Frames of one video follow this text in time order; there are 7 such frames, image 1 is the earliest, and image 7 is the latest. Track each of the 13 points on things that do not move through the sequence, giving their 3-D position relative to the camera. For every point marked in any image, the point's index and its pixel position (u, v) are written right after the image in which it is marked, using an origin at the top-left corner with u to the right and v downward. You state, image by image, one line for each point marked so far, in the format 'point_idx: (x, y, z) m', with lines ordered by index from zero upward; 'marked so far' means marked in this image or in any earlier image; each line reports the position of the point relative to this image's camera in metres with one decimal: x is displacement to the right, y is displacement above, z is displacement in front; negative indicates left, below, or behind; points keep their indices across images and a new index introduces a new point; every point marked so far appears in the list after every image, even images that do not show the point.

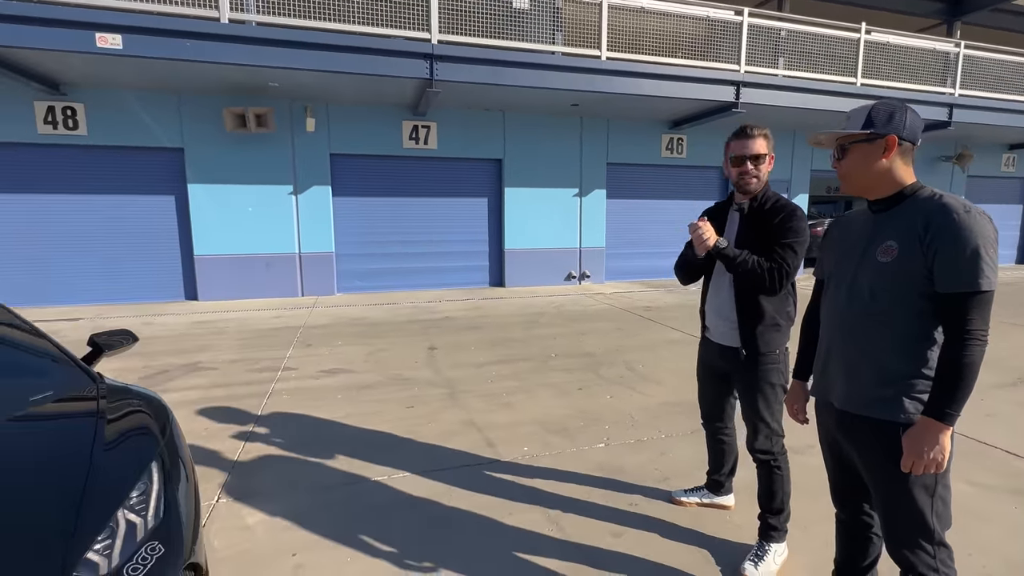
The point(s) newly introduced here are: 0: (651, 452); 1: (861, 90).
0: (+0.9, -1.1, +3.2) m
1: (+7.1, +4.0, +10.1) m
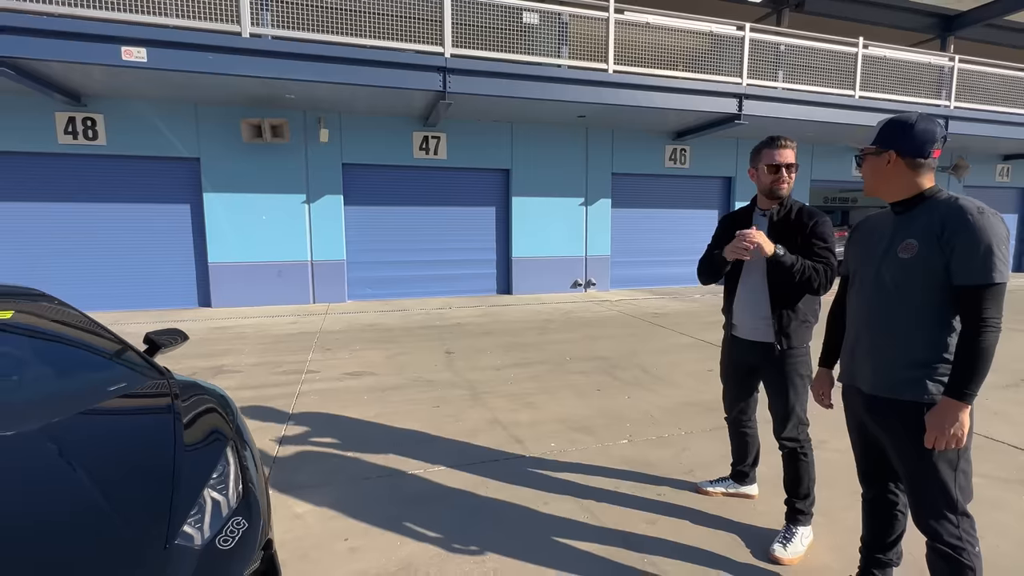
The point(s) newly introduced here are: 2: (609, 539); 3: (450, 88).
0: (+1.1, -1.1, +3.4) m
1: (+7.3, +3.9, +10.3) m
2: (+0.5, -1.2, +2.4) m
3: (-0.9, +3.3, +8.1) m
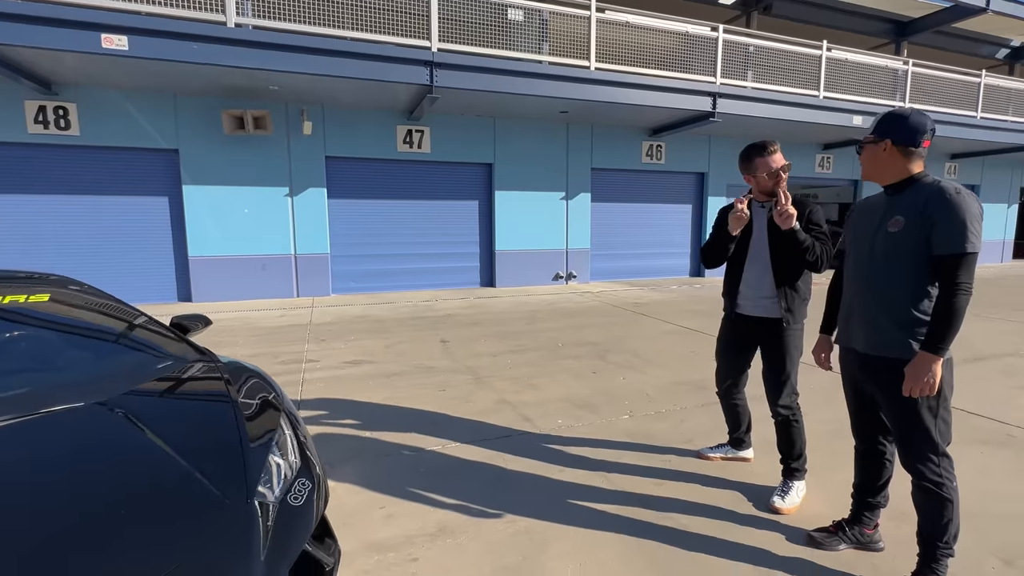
0: (+1.2, -1.0, +3.6) m
1: (+6.9, +4.1, +10.9) m
2: (+0.6, -1.1, +2.6) m
3: (-1.2, +3.4, +8.2) m
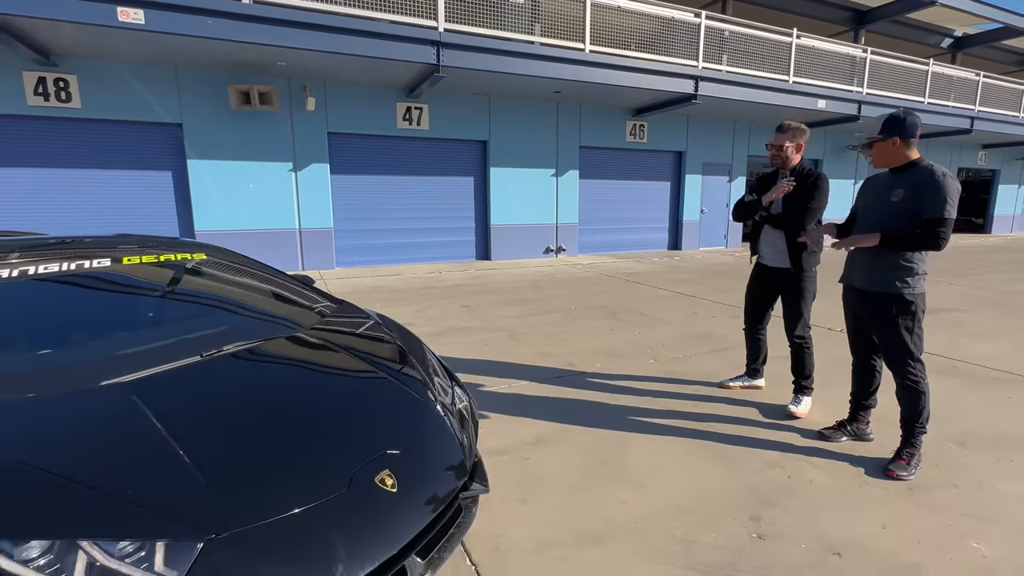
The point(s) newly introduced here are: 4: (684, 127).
0: (+1.6, -0.7, +4.3) m
1: (+6.7, +4.8, +11.8) m
2: (+1.1, -0.9, +3.3) m
3: (-1.2, +3.9, +8.5) m
4: (+4.4, +4.1, +12.8) m
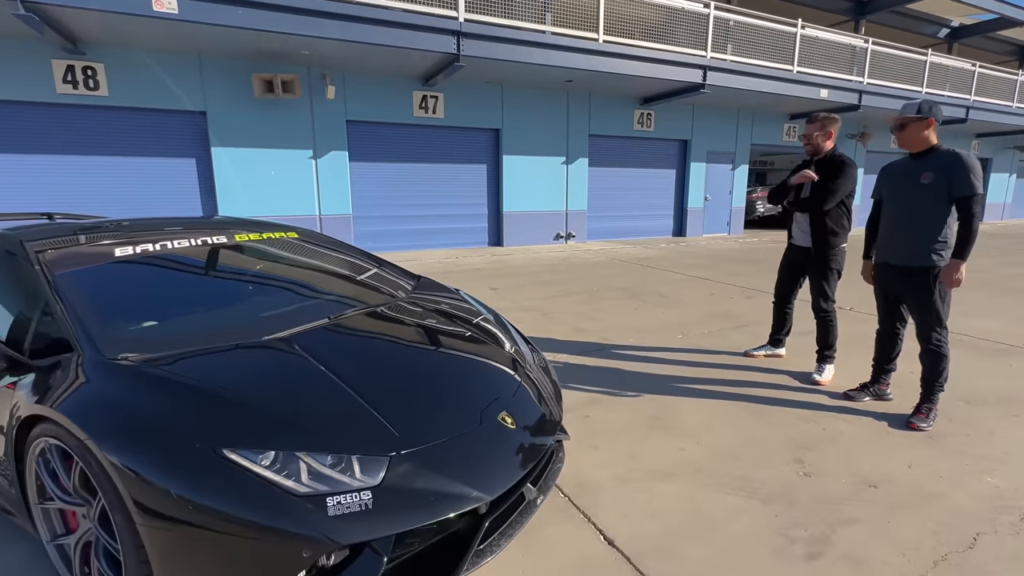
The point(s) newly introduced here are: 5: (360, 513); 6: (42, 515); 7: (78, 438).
0: (+1.9, -0.5, +4.6) m
1: (+6.9, +5.1, +12.1) m
2: (+1.5, -0.7, +3.6) m
3: (-0.9, +4.2, +8.7) m
4: (+4.7, +4.5, +13.0) m
5: (-0.4, -0.7, +1.5) m
6: (-1.6, -0.8, +1.7) m
7: (-1.3, -0.5, +1.5) m
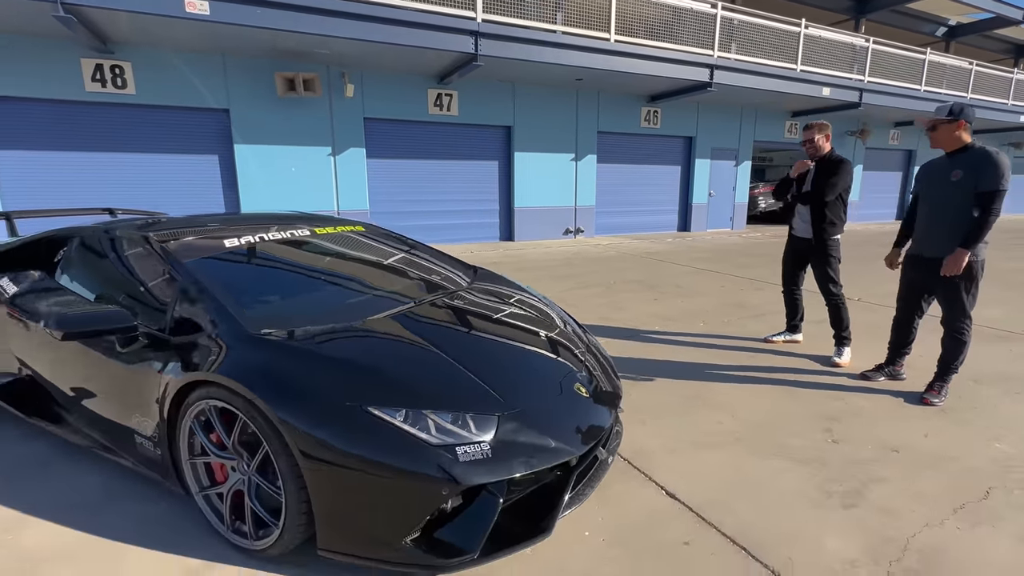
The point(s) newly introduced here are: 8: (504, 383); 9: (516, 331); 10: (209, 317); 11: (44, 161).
0: (+2.2, -0.4, +4.9) m
1: (+7.2, +5.3, +12.3) m
2: (+1.8, -0.6, +3.9) m
3: (-0.6, +4.3, +9.0) m
4: (+4.9, +4.7, +13.3) m
5: (-0.1, -0.6, +1.8) m
6: (-1.3, -0.7, +2.0) m
7: (-1.0, -0.4, +1.8) m
8: (0.0, -0.4, +2.0) m
9: (0.0, -0.2, +2.5) m
10: (-1.3, -0.1, +2.1) m
11: (-7.4, +2.0, +7.8) m
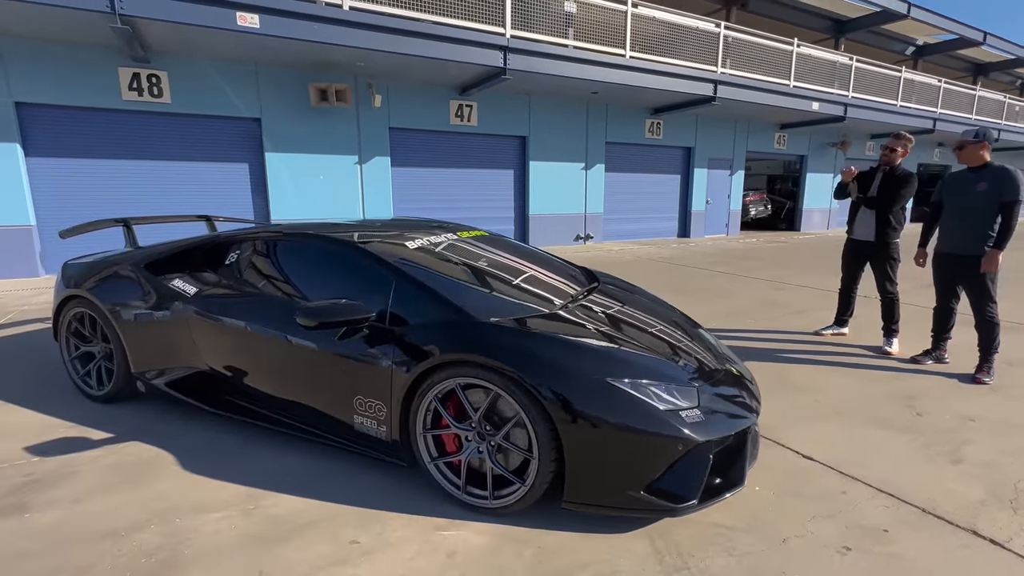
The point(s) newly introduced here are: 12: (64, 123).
0: (+2.9, -0.4, +5.4) m
1: (+7.4, +5.2, +13.1) m
2: (+2.5, -0.6, +4.4) m
3: (-0.2, +4.2, +9.3) m
4: (+5.1, +4.6, +14.0) m
5: (+0.8, -0.6, +2.1) m
6: (-0.4, -0.7, +2.3) m
7: (-0.1, -0.4, +2.1) m
8: (+0.8, -0.4, +2.4) m
9: (+0.8, -0.2, +2.9) m
10: (-0.4, -0.1, +2.4) m
11: (-6.8, +1.9, +7.8) m
12: (-6.9, +2.5, +7.6) m
